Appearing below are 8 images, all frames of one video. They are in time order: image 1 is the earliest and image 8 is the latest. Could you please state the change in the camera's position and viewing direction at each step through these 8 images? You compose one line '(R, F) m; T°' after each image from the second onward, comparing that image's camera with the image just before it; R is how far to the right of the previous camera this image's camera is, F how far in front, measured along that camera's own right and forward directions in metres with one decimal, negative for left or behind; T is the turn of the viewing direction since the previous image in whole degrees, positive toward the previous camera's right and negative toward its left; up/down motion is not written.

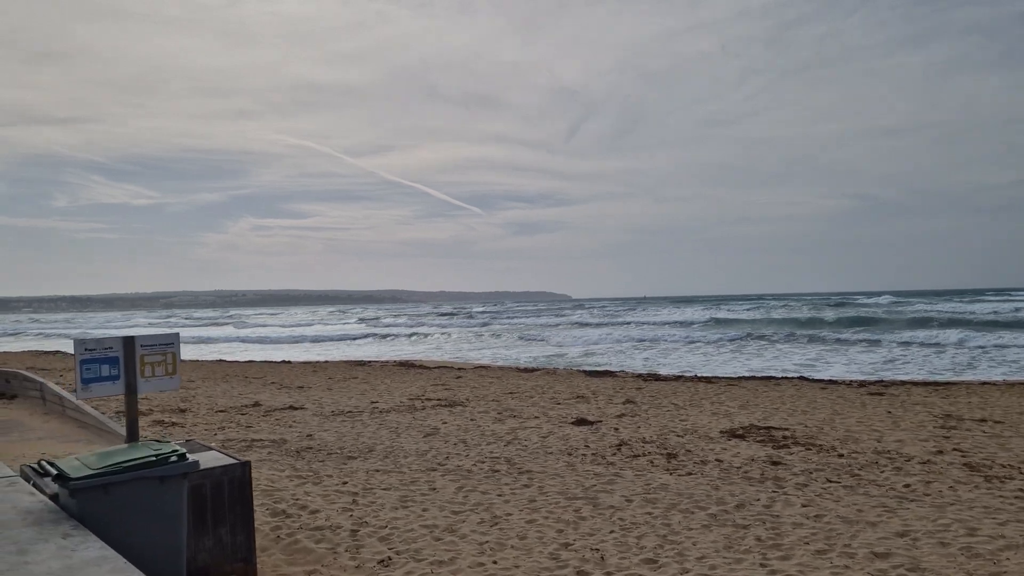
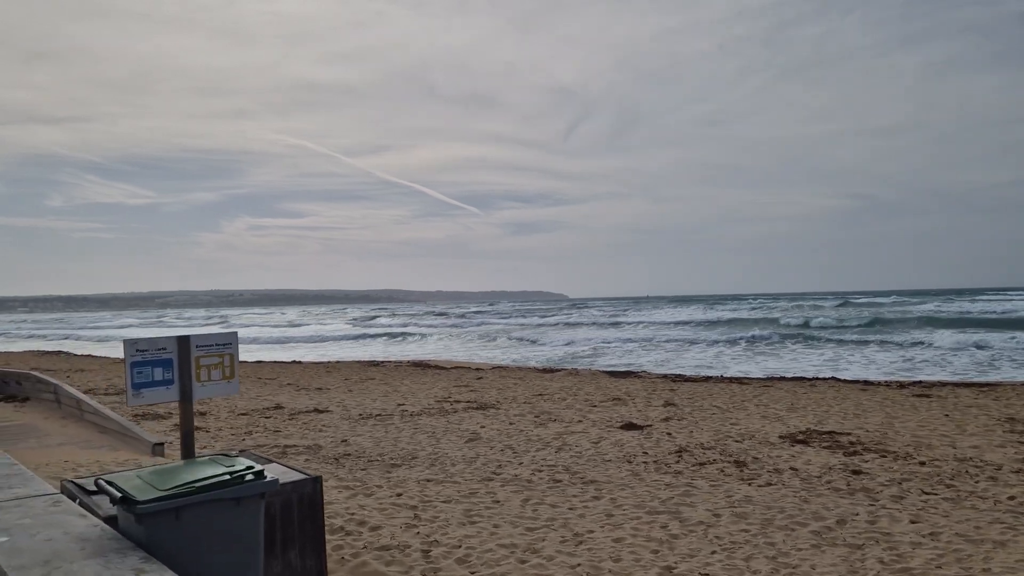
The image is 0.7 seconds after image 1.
(-0.5, +0.5) m; 0°
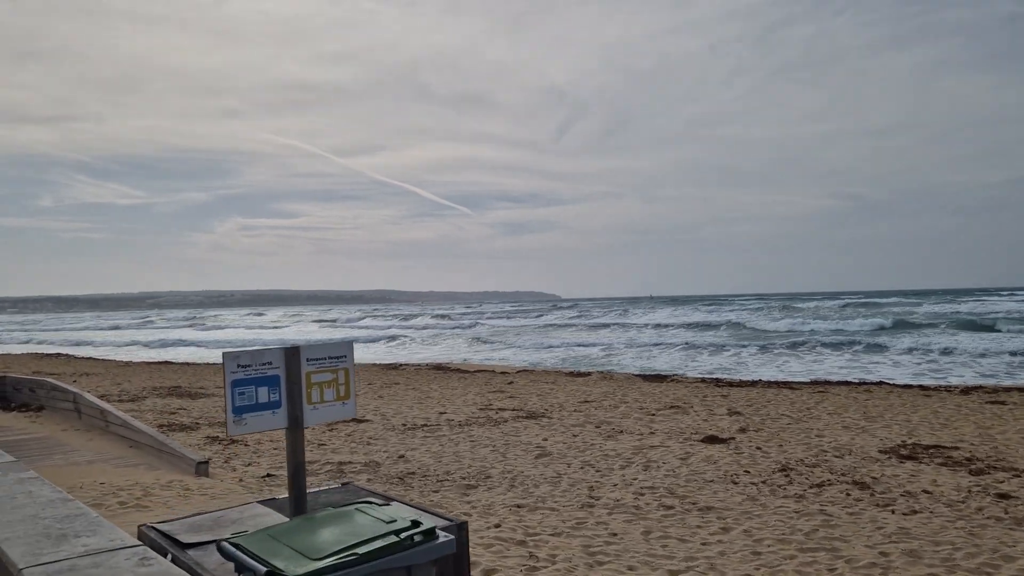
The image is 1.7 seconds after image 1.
(-0.7, +0.7) m; 0°
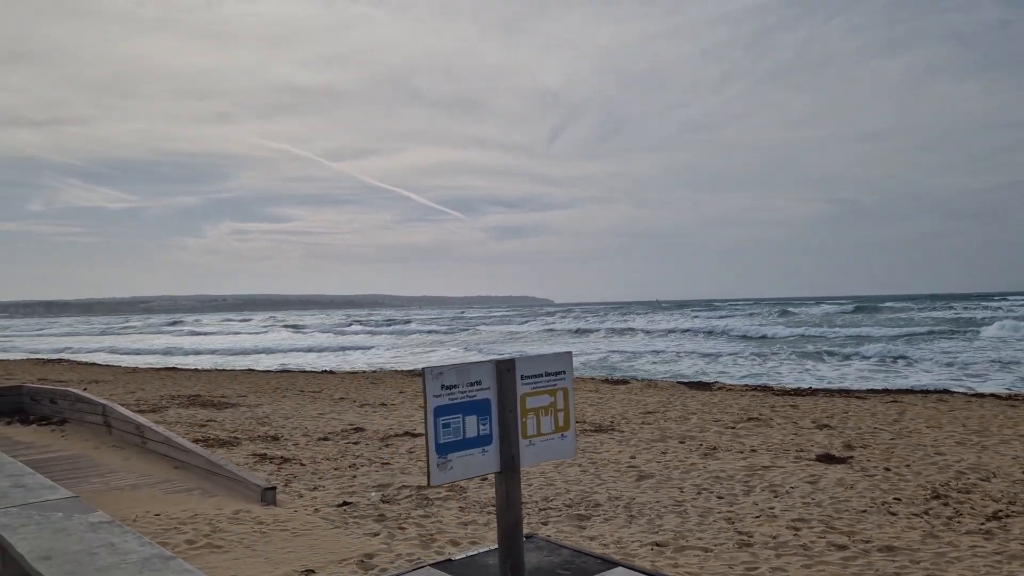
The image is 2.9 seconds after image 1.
(-0.8, +0.8) m; 0°
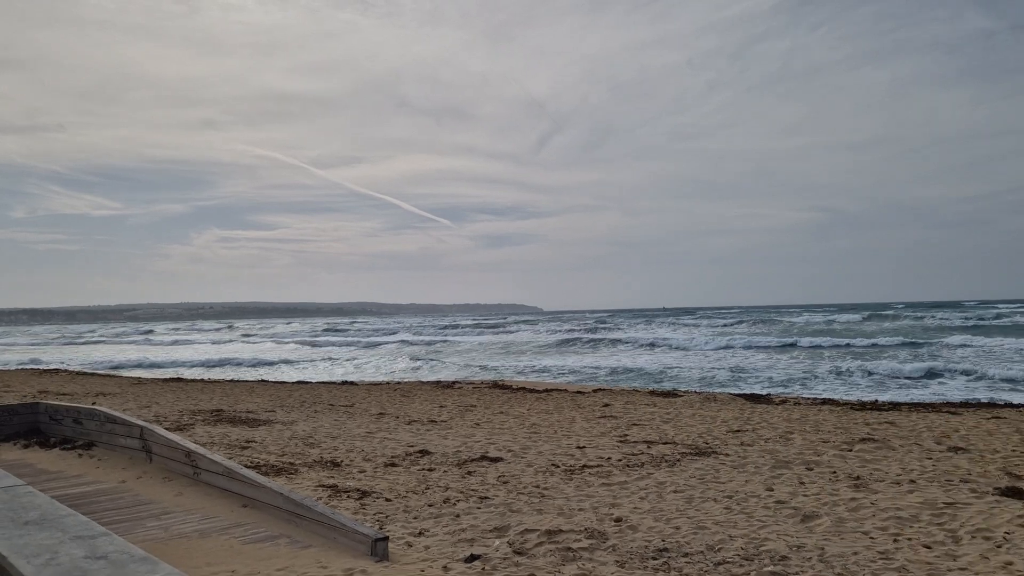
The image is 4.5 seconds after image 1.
(-1.0, +1.1) m; +1°
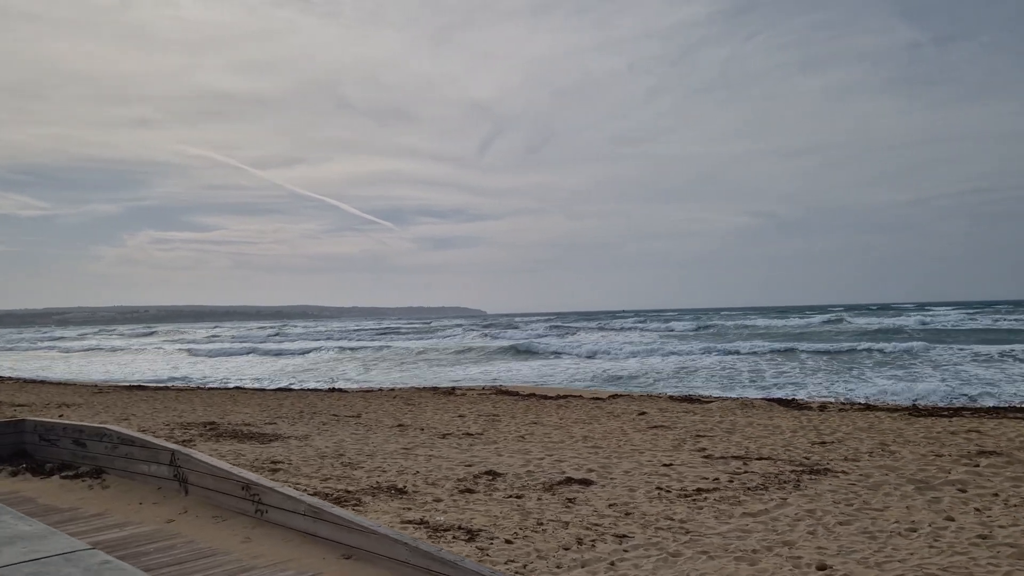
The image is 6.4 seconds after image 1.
(-1.2, +1.2) m; +4°
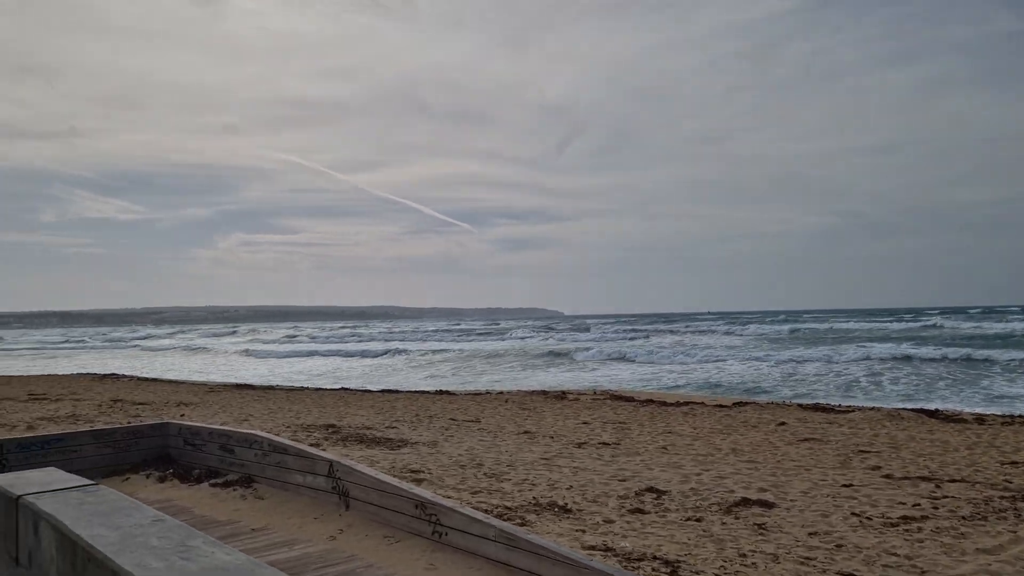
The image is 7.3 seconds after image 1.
(-0.7, +0.5) m; -5°
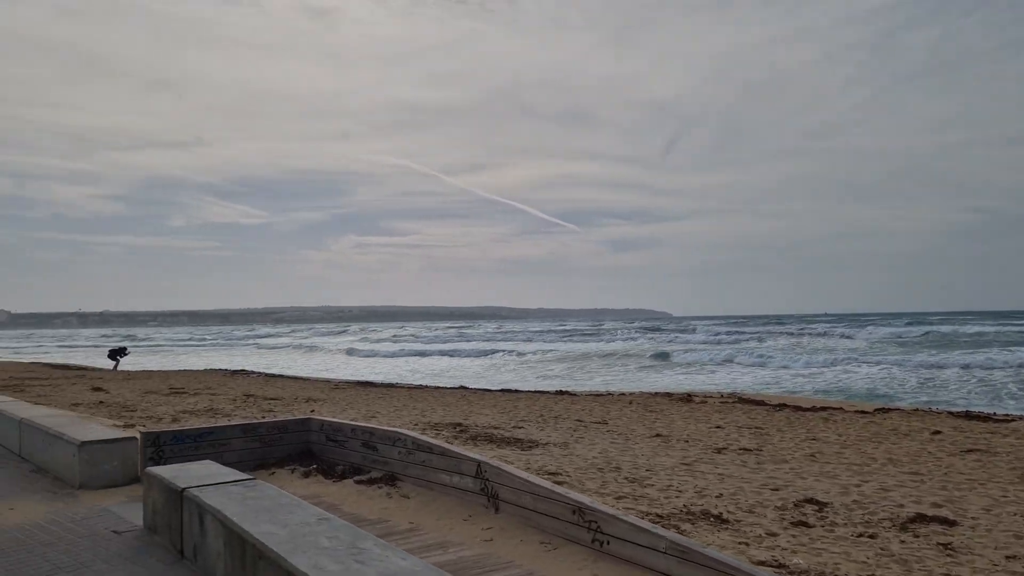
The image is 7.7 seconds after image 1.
(-0.3, +0.2) m; -7°
